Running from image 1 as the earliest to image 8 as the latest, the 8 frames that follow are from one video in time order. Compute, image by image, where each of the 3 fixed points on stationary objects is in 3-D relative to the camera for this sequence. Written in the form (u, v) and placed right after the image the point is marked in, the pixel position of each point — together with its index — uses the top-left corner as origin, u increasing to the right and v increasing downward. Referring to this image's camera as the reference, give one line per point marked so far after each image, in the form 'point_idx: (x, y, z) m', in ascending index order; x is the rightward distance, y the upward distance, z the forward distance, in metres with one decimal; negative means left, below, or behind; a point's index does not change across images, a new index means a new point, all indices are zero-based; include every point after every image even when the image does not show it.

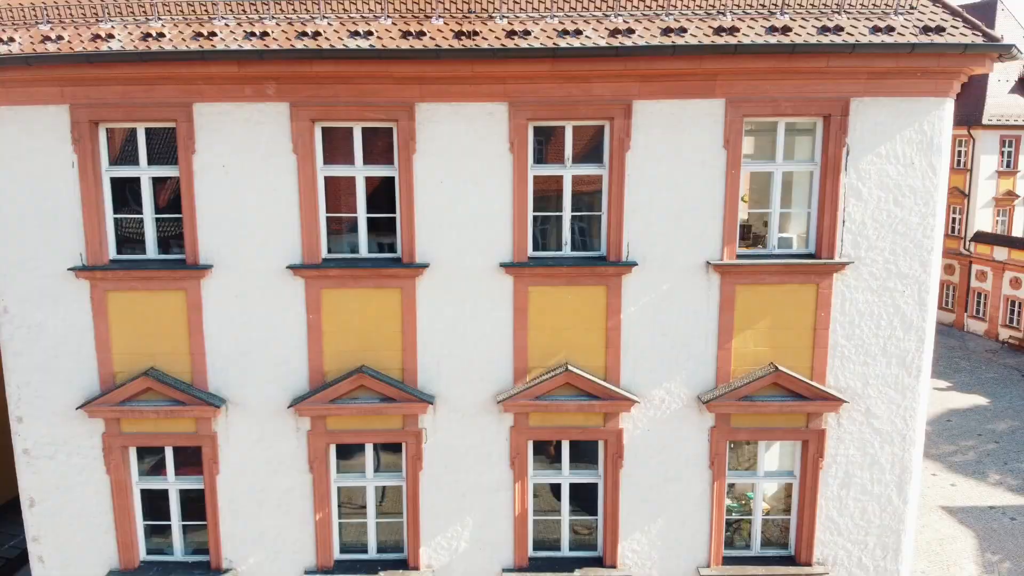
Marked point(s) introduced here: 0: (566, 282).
0: (+0.7, +0.1, +8.1) m
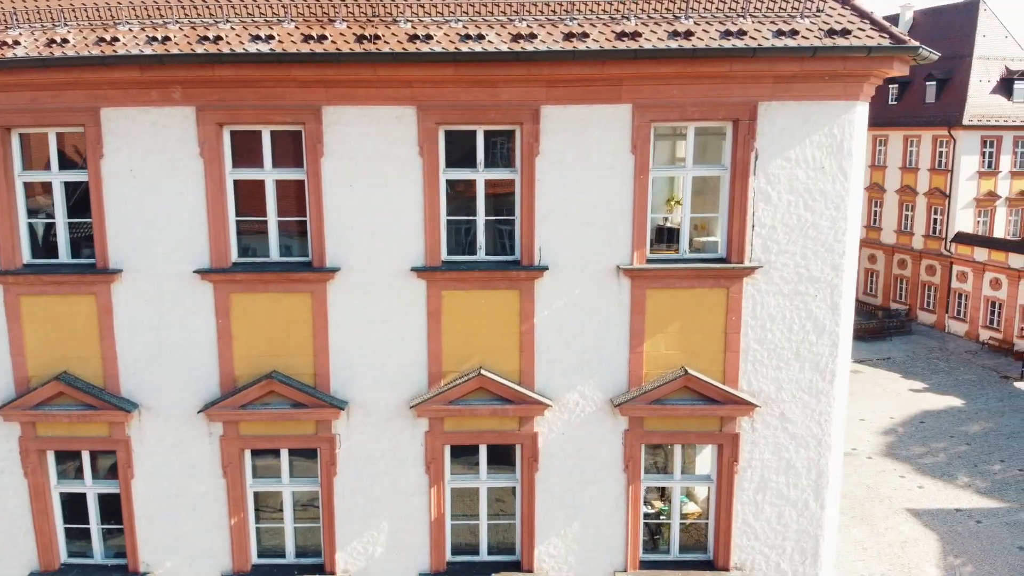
0: (-0.3, 0.0, +8.1) m
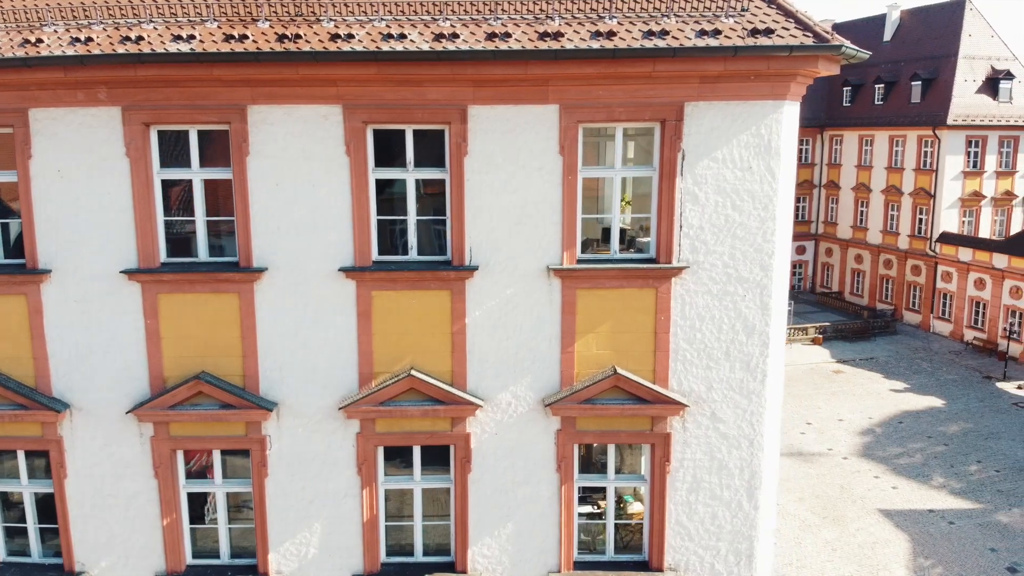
0: (-1.1, 0.0, +8.1) m
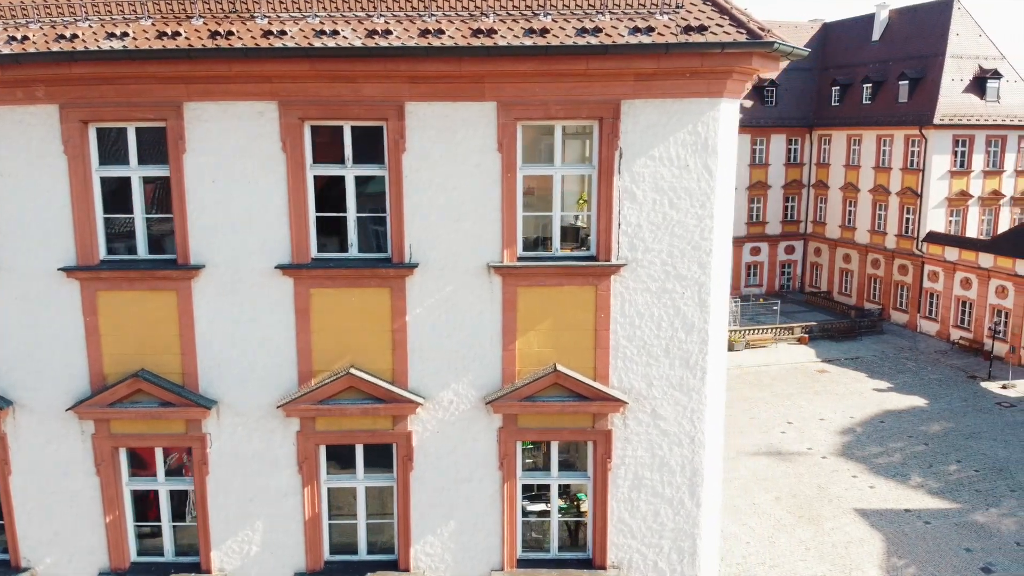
0: (-1.8, 0.0, +8.1) m
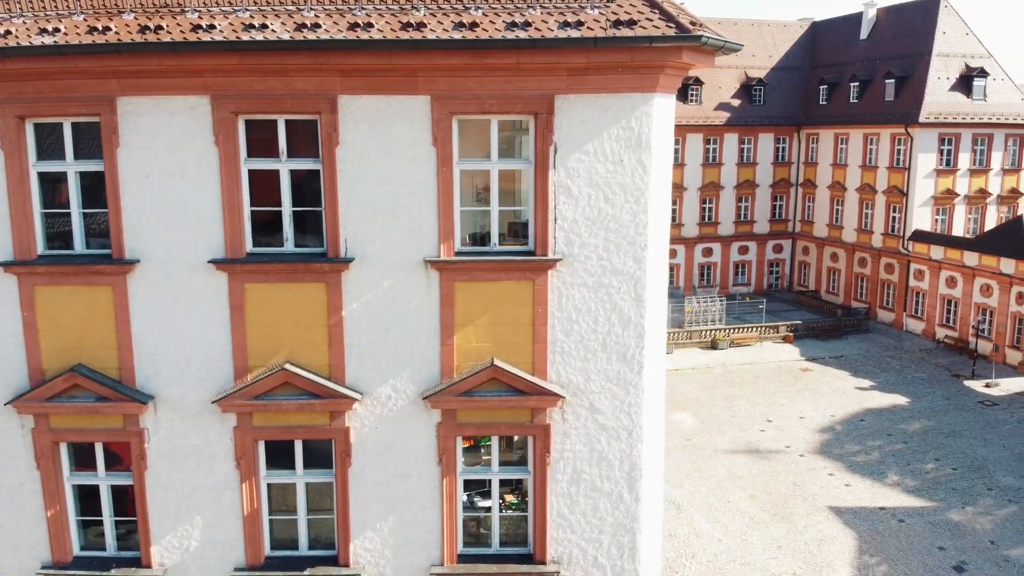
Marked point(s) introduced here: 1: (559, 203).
0: (-2.5, +0.1, +8.1) m
1: (+0.5, +0.9, +8.1) m
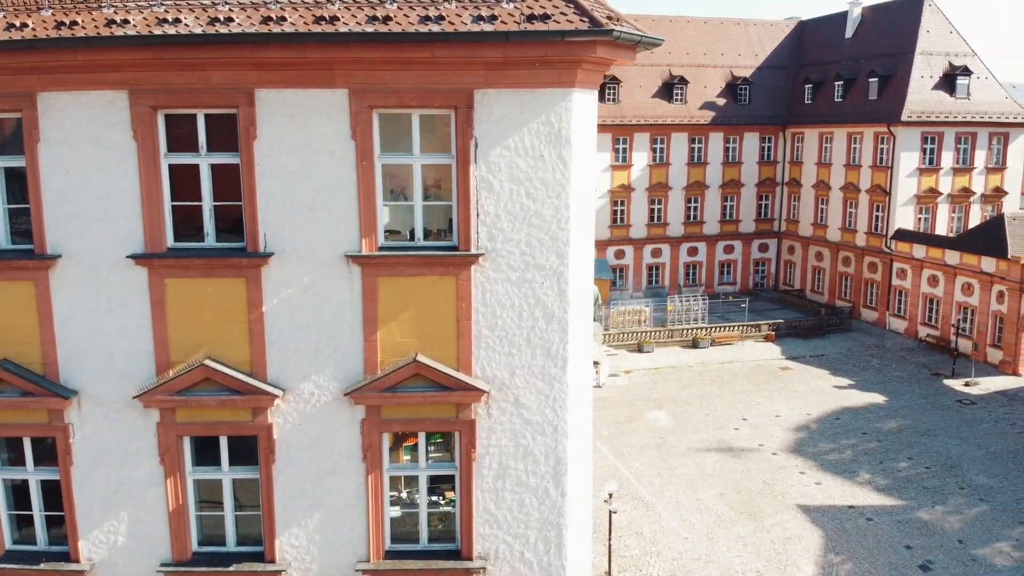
0: (-3.4, +0.2, +8.1) m
1: (-0.4, +1.0, +8.1) m
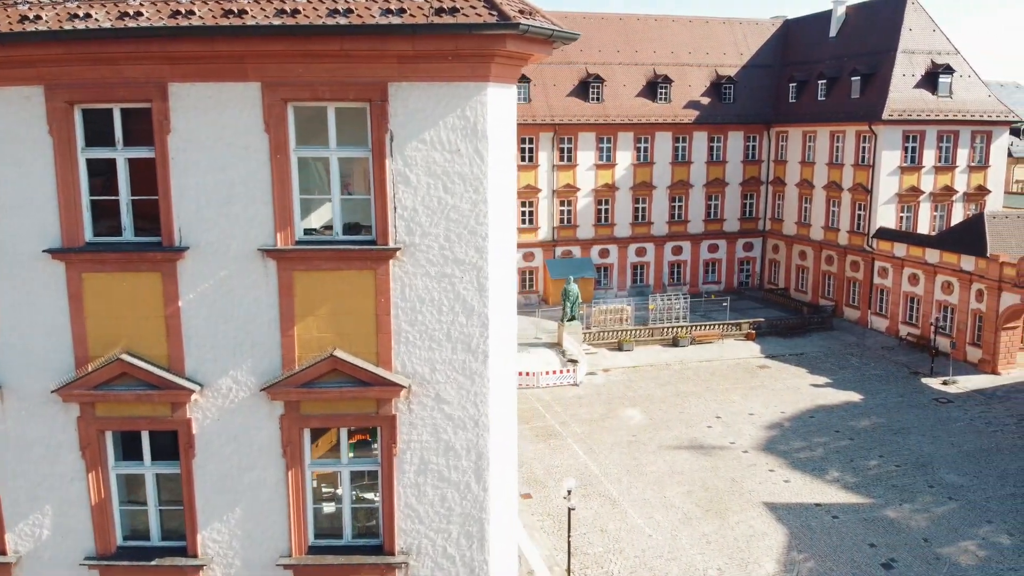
0: (-4.3, +0.2, +8.1) m
1: (-1.3, +1.1, +8.1) m
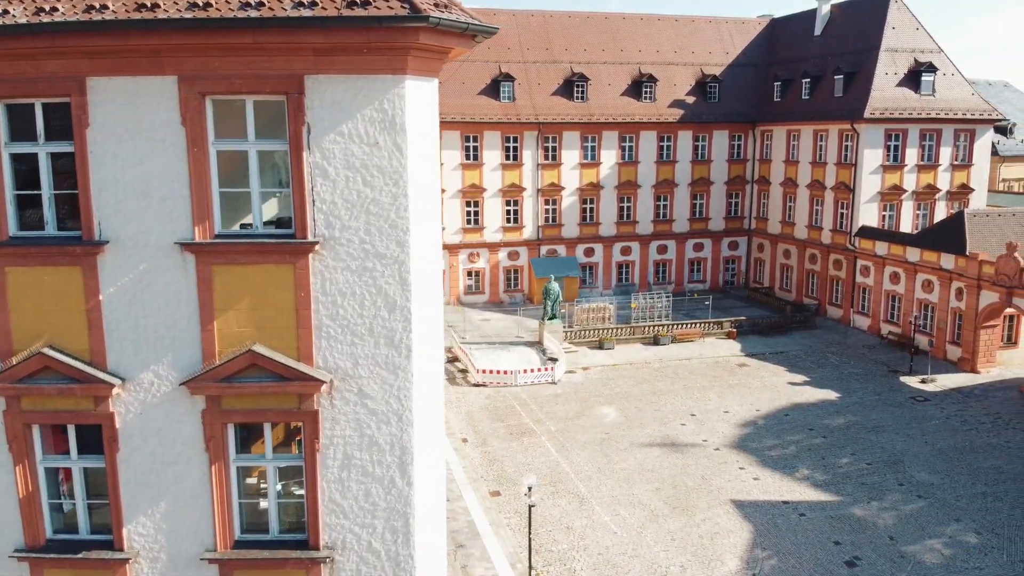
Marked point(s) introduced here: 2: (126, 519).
0: (-5.2, +0.3, +8.1) m
1: (-2.1, +1.1, +8.1) m
2: (-4.5, -2.7, +8.7) m
